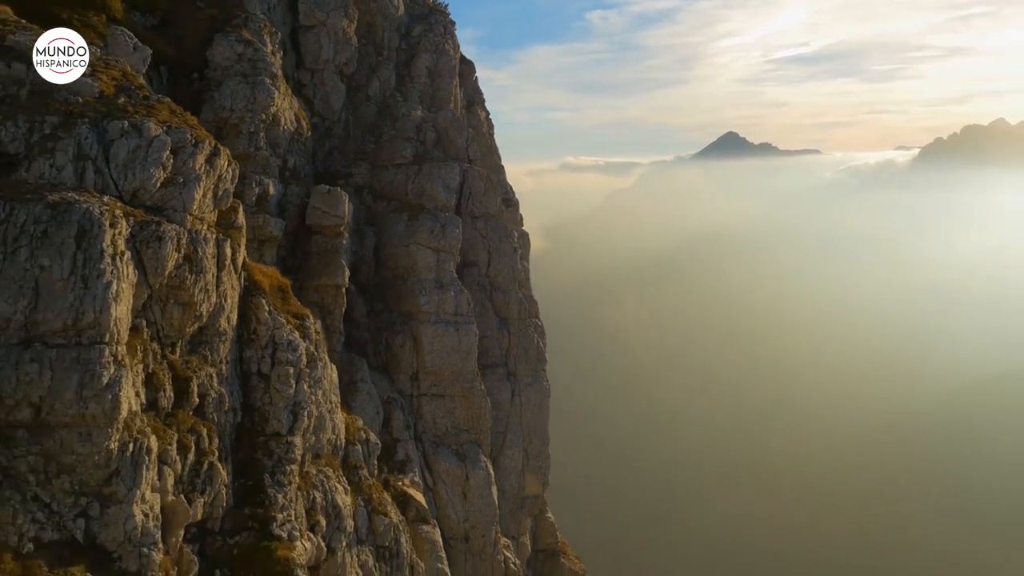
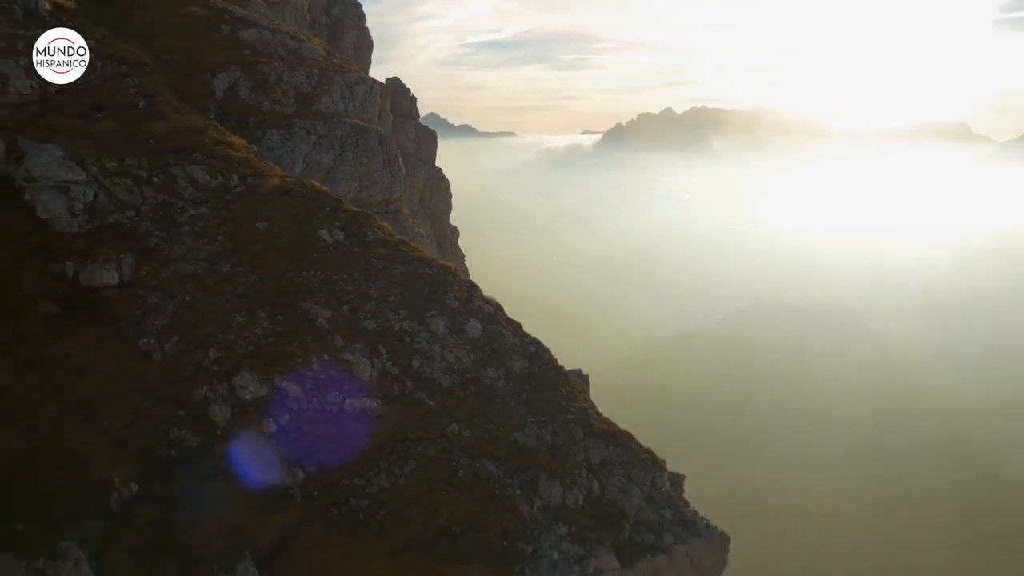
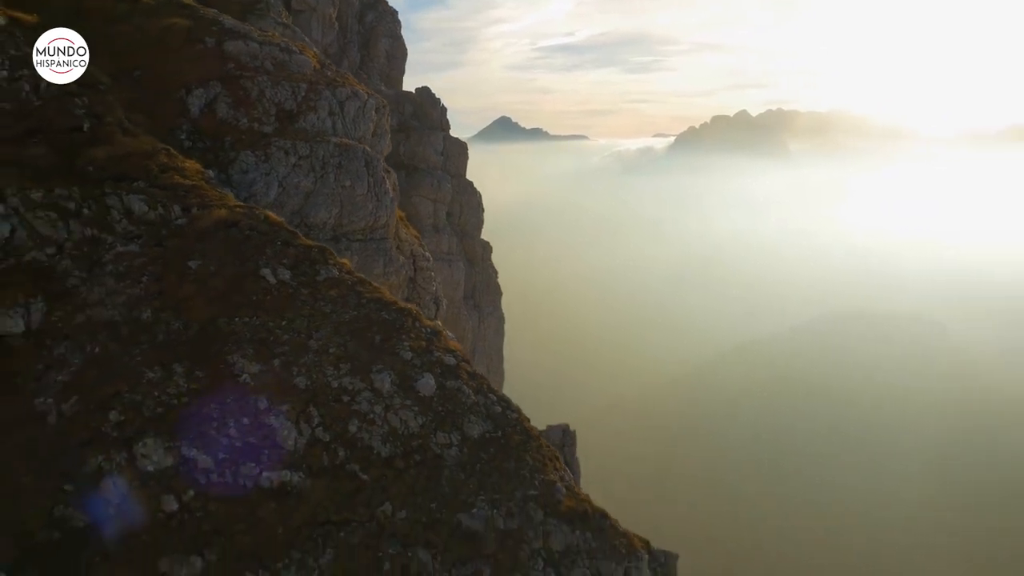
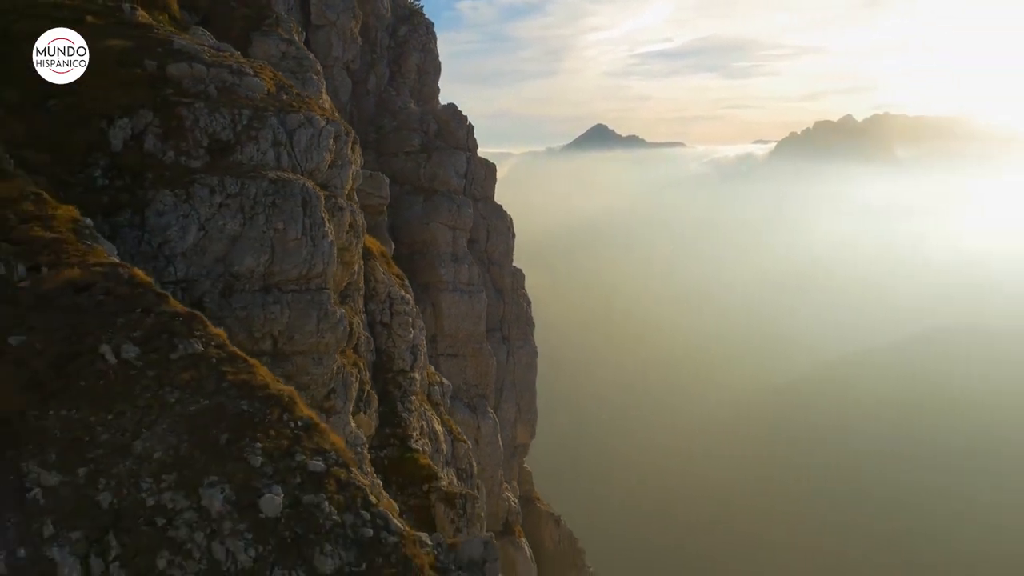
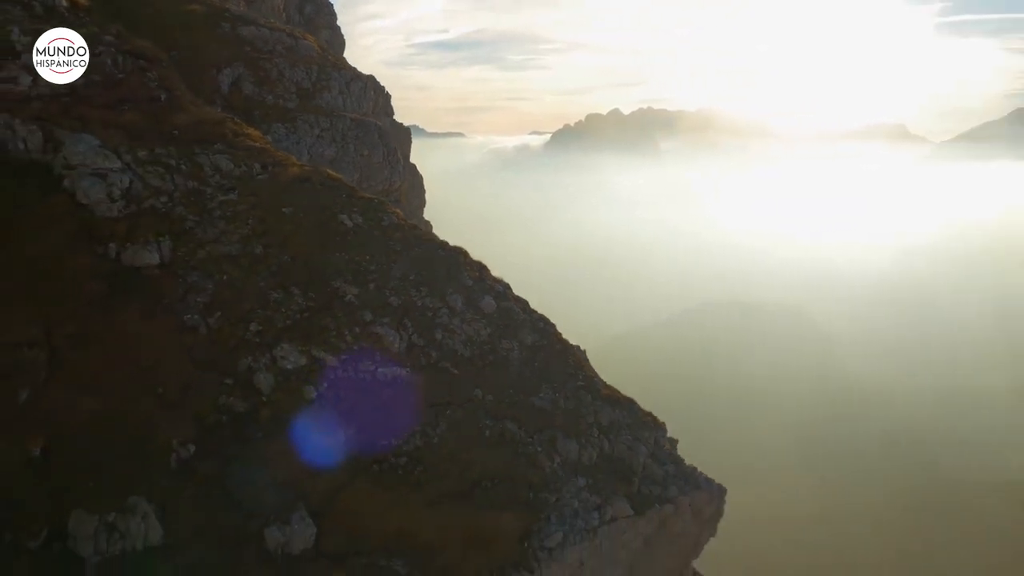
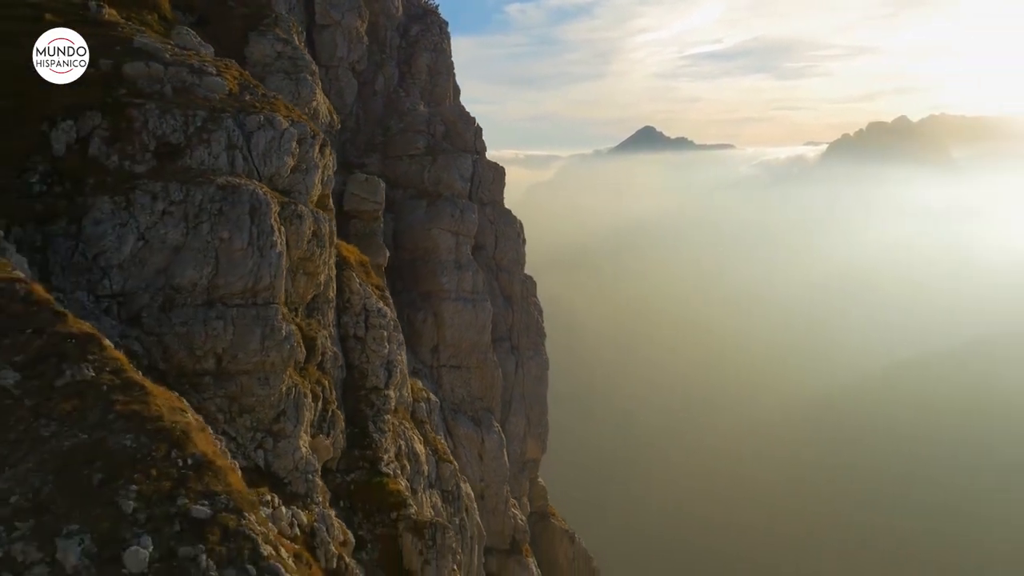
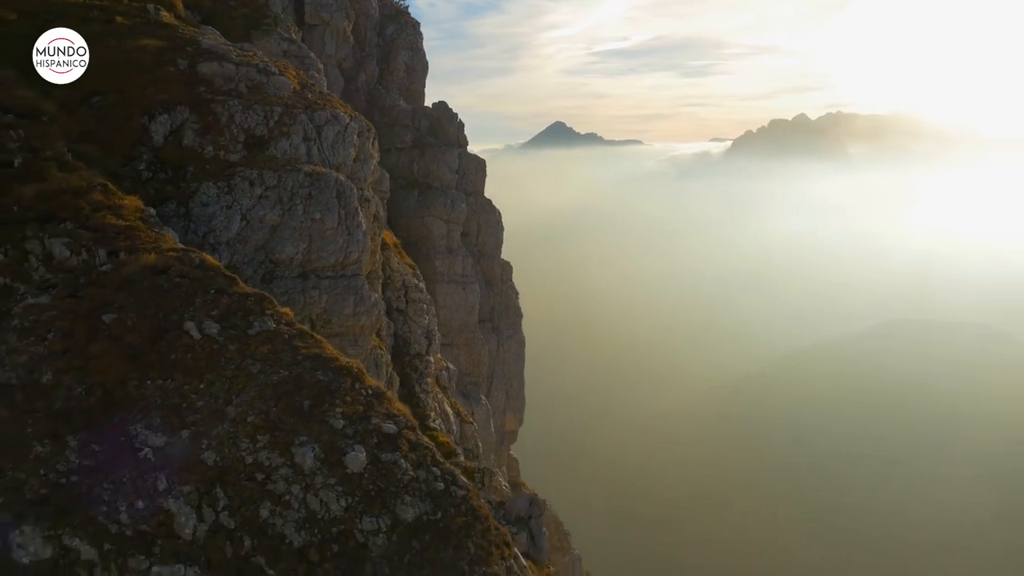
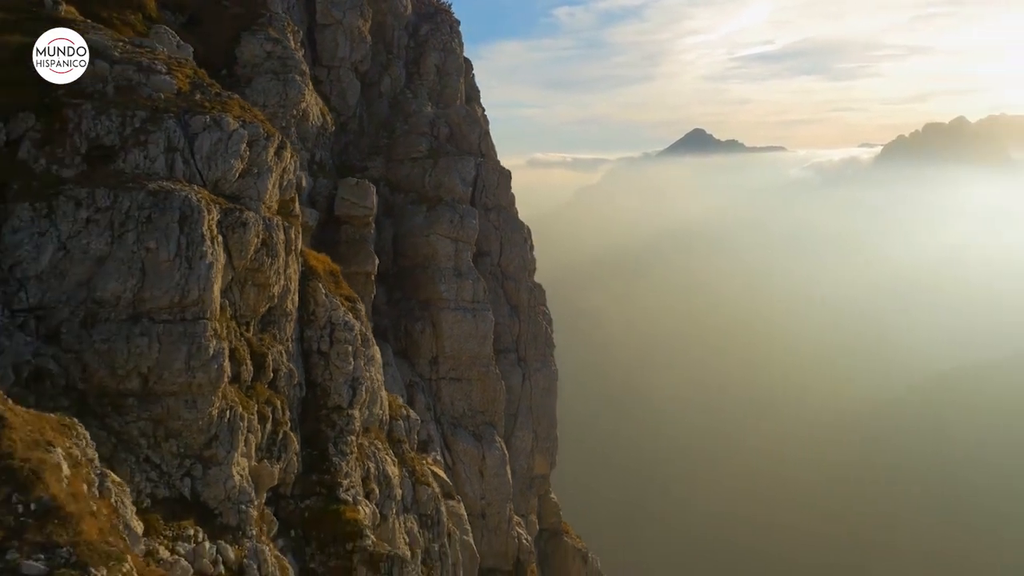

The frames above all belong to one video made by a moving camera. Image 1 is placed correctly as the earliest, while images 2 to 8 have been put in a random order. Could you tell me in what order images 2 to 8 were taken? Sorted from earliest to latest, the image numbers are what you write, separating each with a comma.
8, 6, 4, 7, 3, 2, 5
